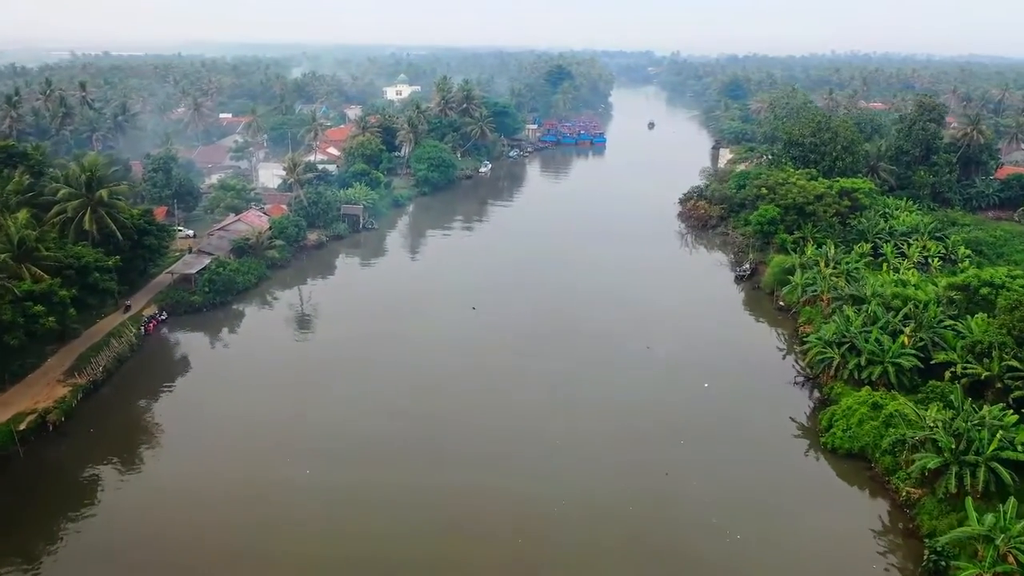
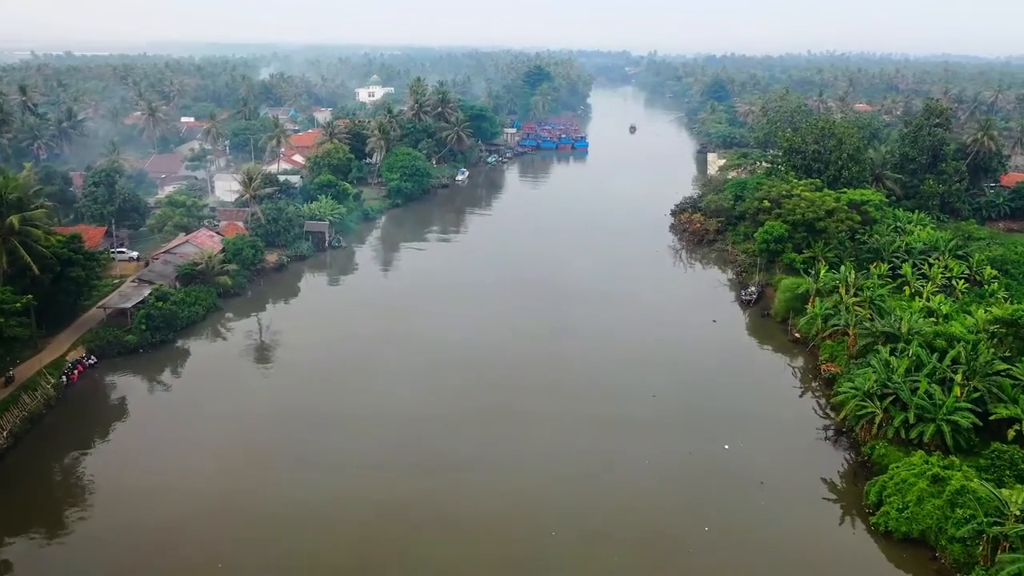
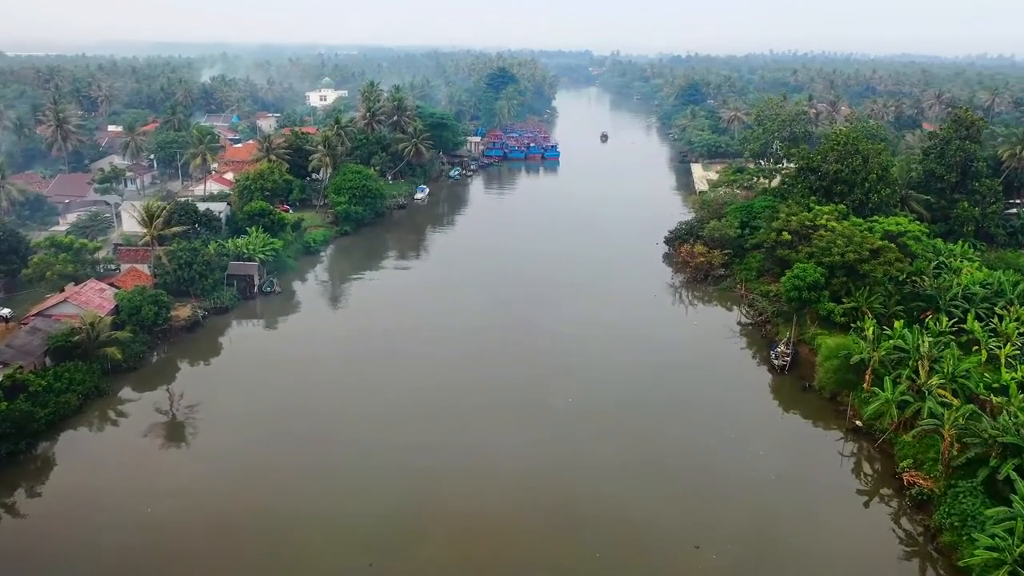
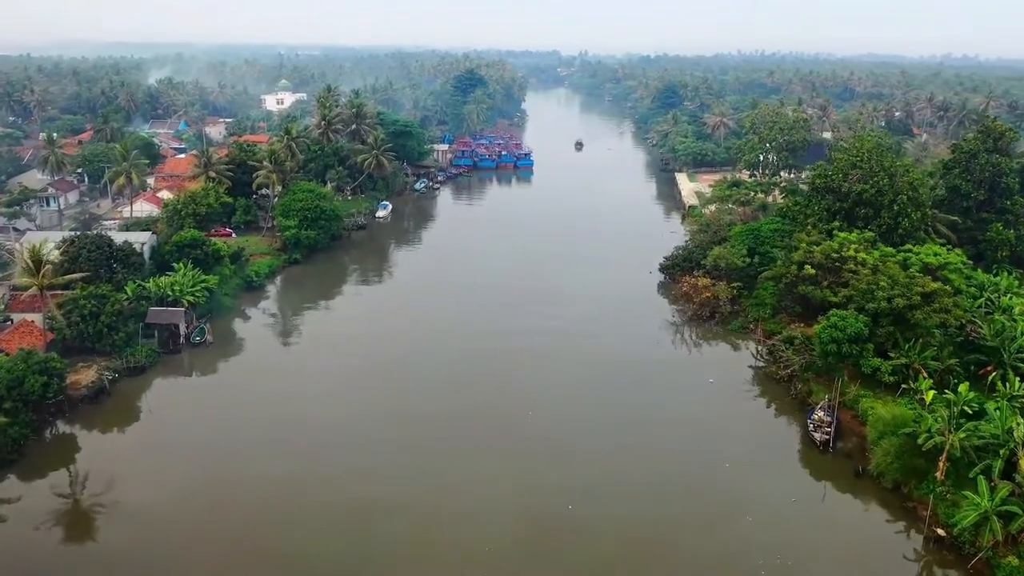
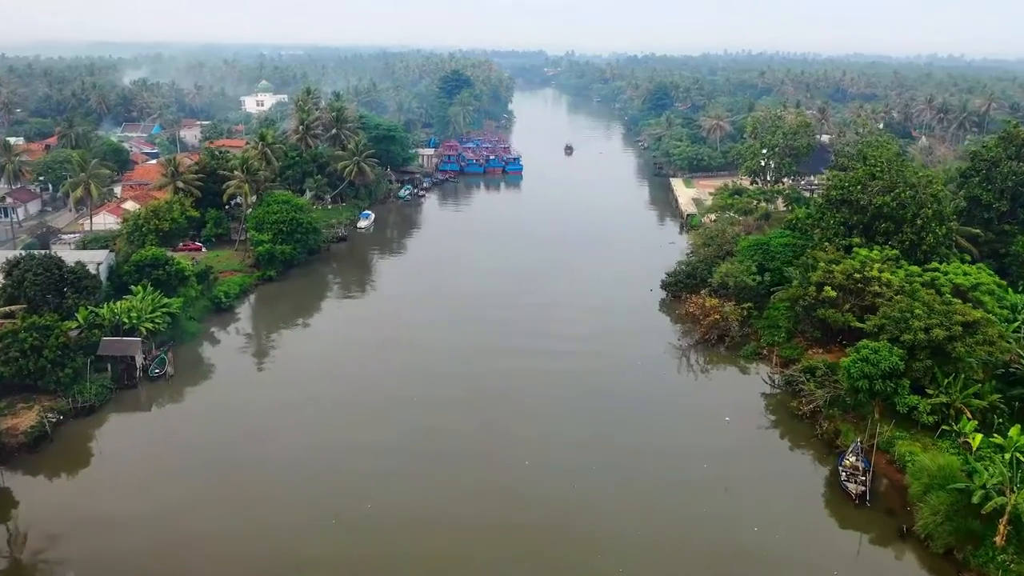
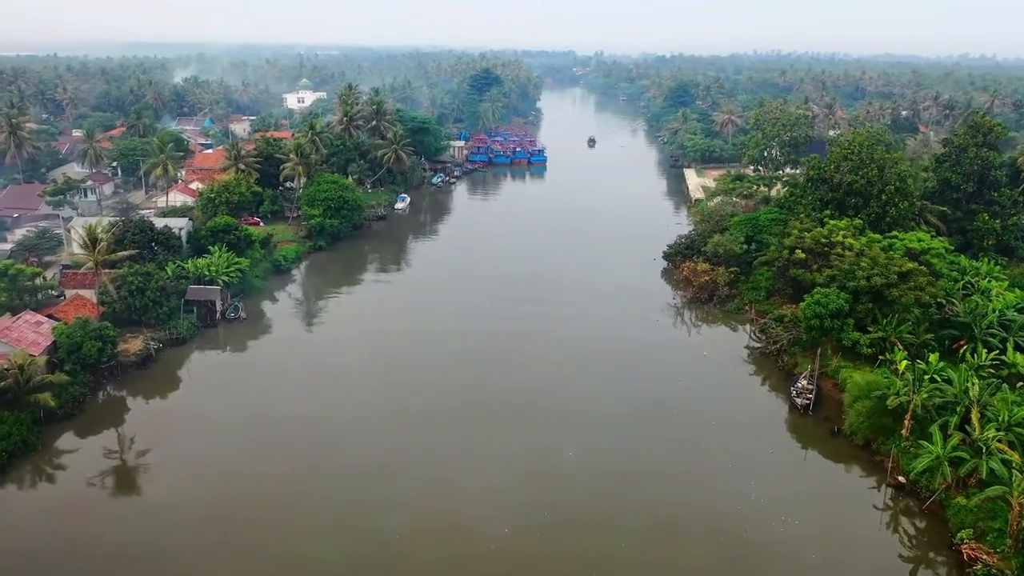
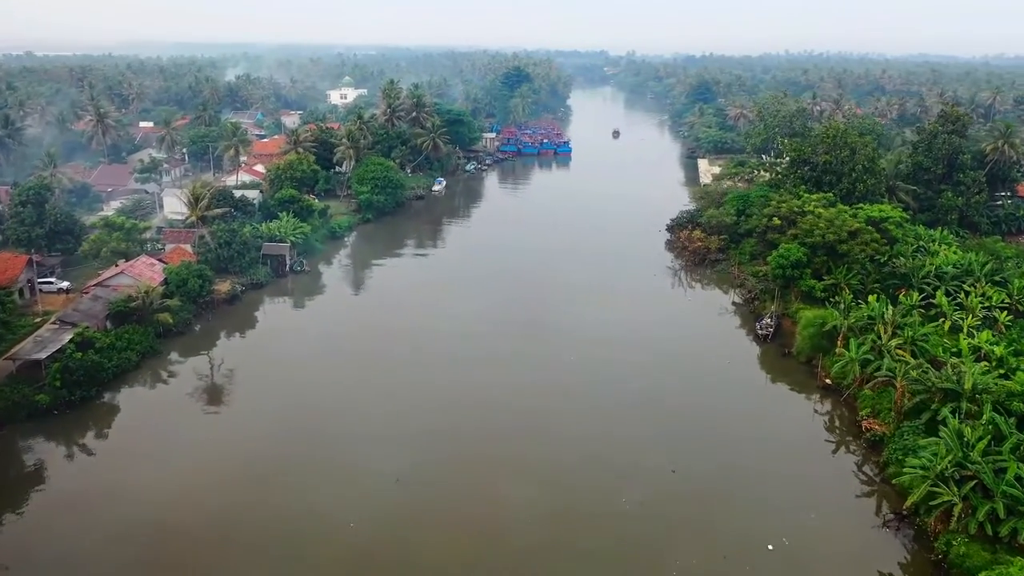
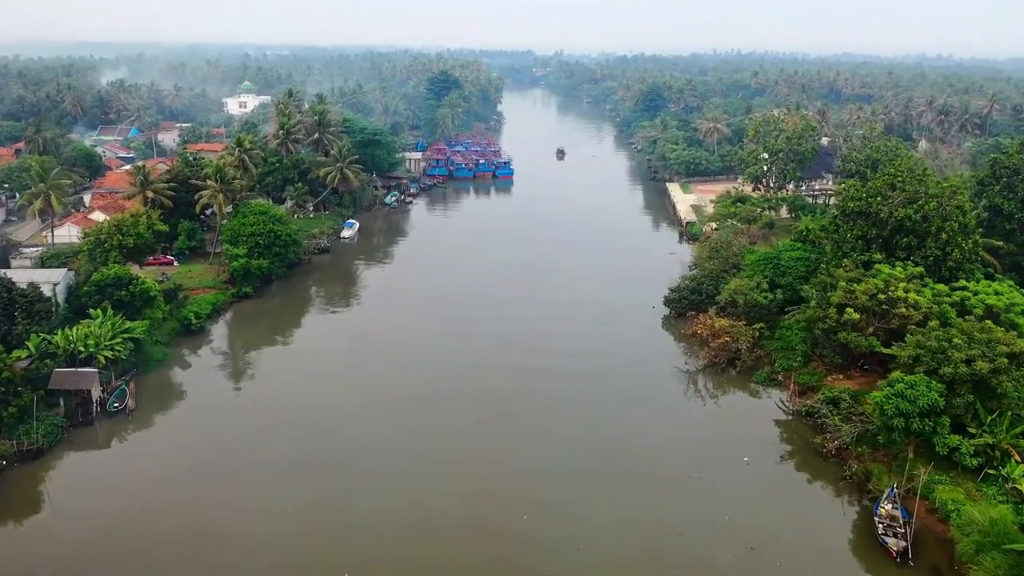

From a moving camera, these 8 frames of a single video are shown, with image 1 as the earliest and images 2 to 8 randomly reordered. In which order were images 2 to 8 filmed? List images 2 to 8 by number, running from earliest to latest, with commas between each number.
2, 7, 3, 6, 4, 5, 8
